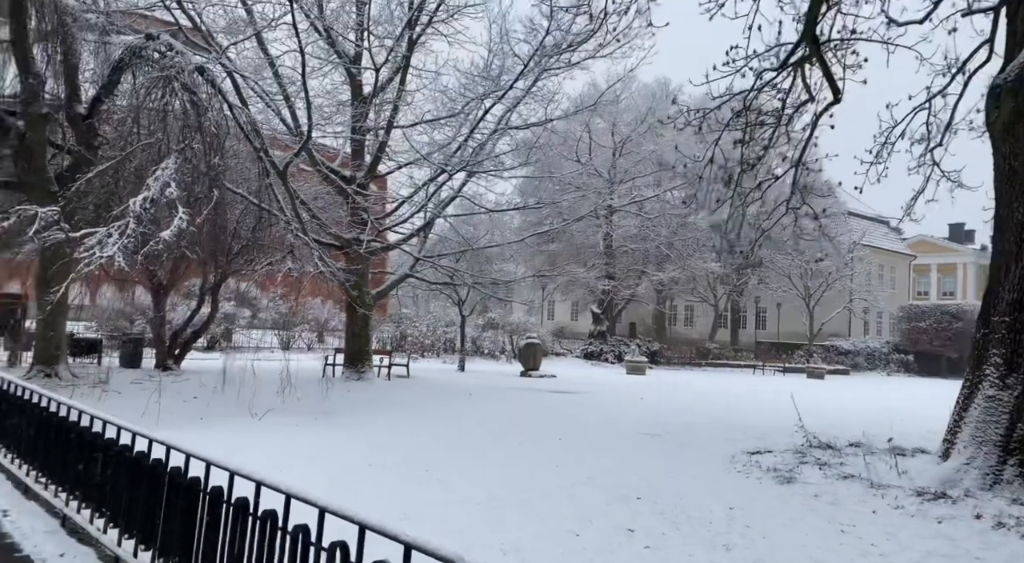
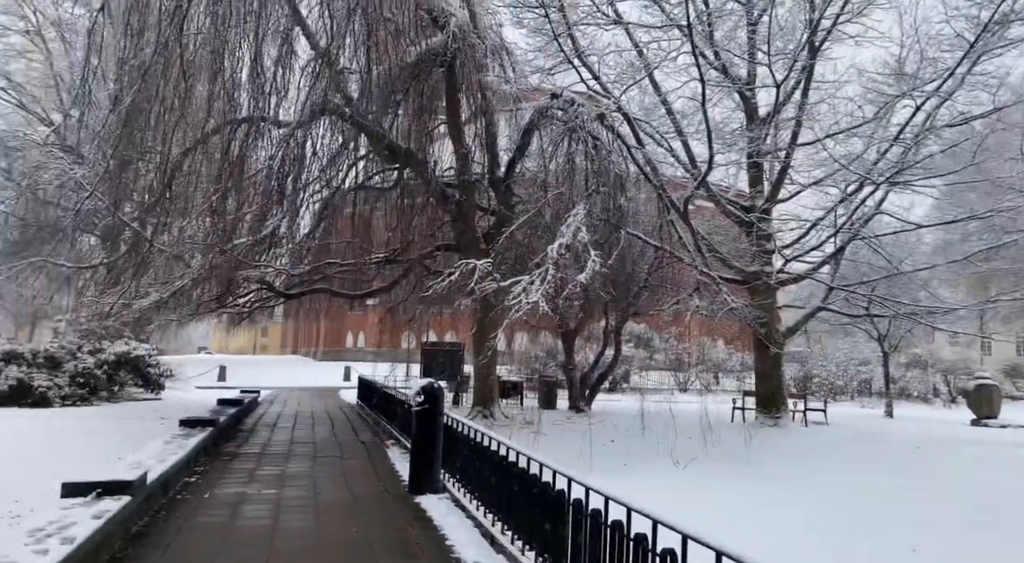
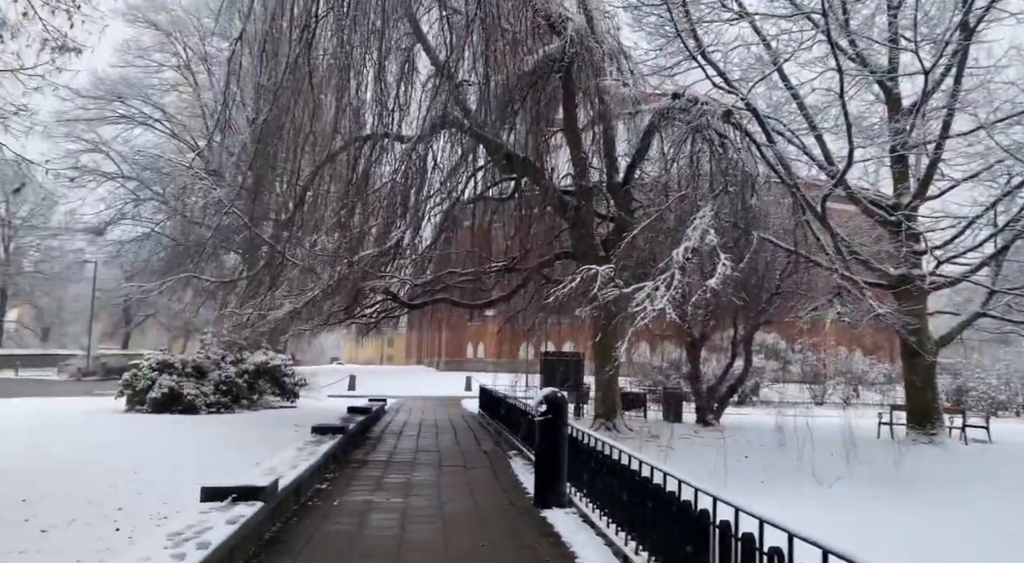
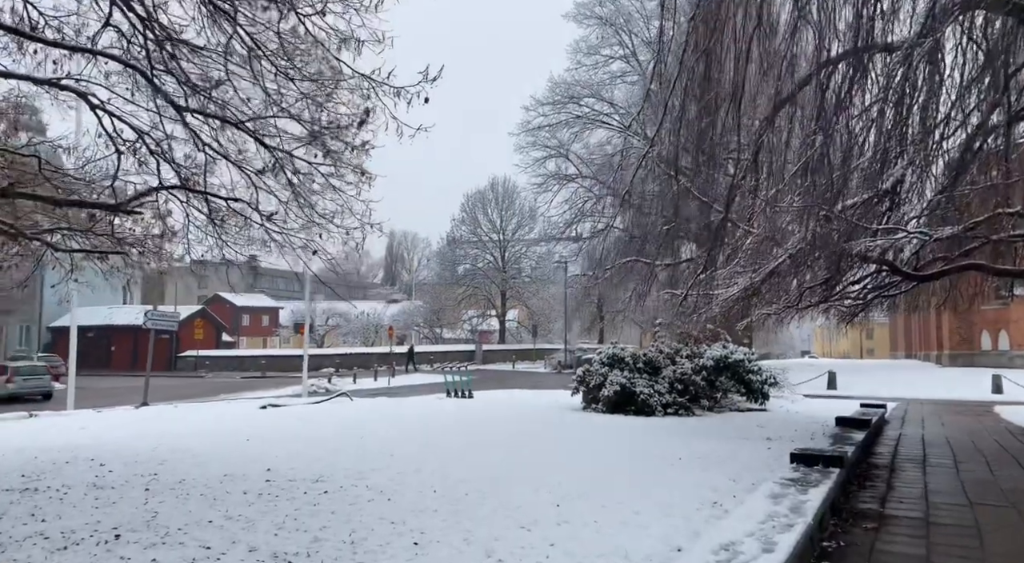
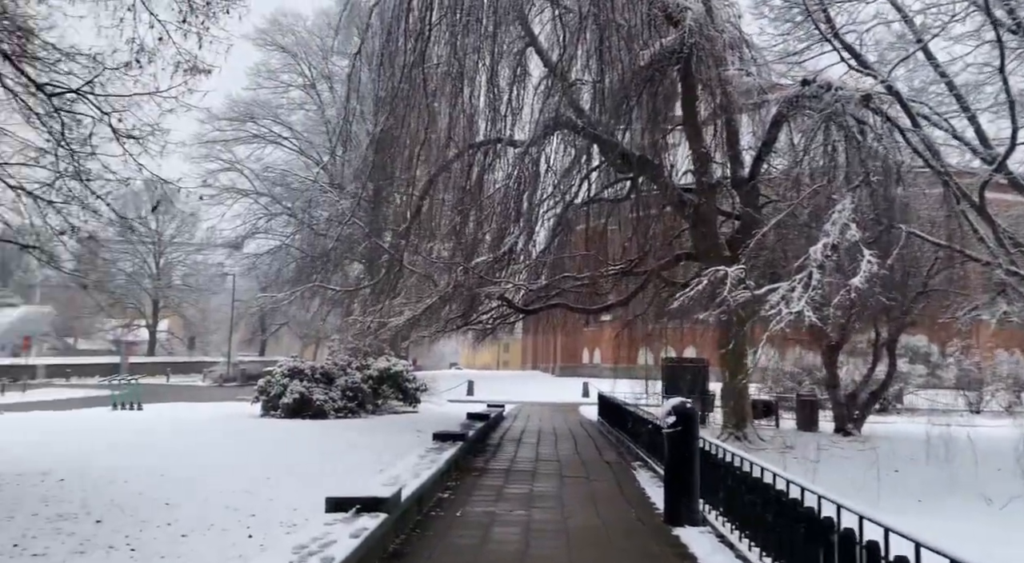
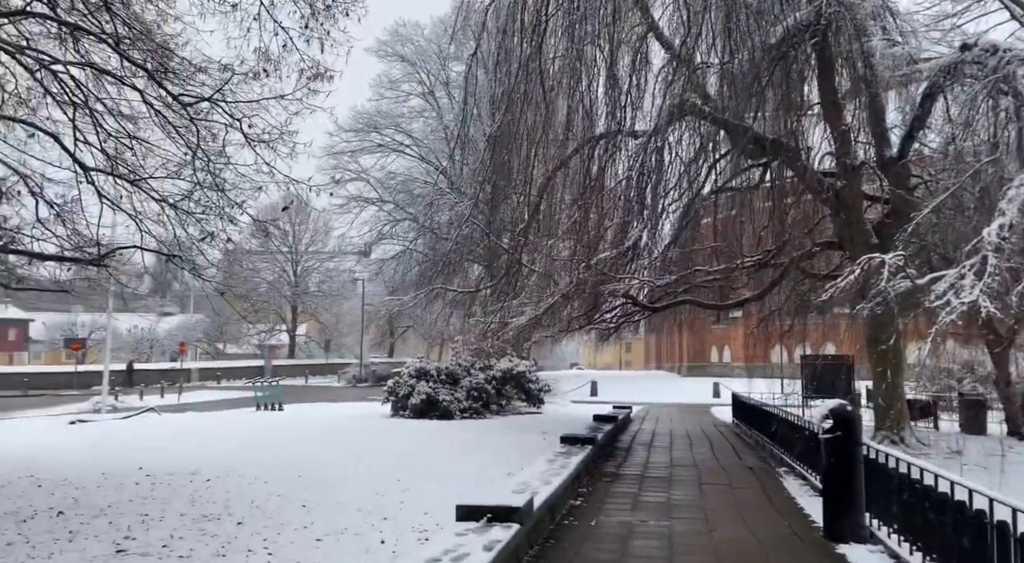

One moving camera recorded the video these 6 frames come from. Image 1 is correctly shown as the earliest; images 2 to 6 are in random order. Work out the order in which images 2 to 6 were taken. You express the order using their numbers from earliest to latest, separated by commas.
2, 3, 5, 6, 4
